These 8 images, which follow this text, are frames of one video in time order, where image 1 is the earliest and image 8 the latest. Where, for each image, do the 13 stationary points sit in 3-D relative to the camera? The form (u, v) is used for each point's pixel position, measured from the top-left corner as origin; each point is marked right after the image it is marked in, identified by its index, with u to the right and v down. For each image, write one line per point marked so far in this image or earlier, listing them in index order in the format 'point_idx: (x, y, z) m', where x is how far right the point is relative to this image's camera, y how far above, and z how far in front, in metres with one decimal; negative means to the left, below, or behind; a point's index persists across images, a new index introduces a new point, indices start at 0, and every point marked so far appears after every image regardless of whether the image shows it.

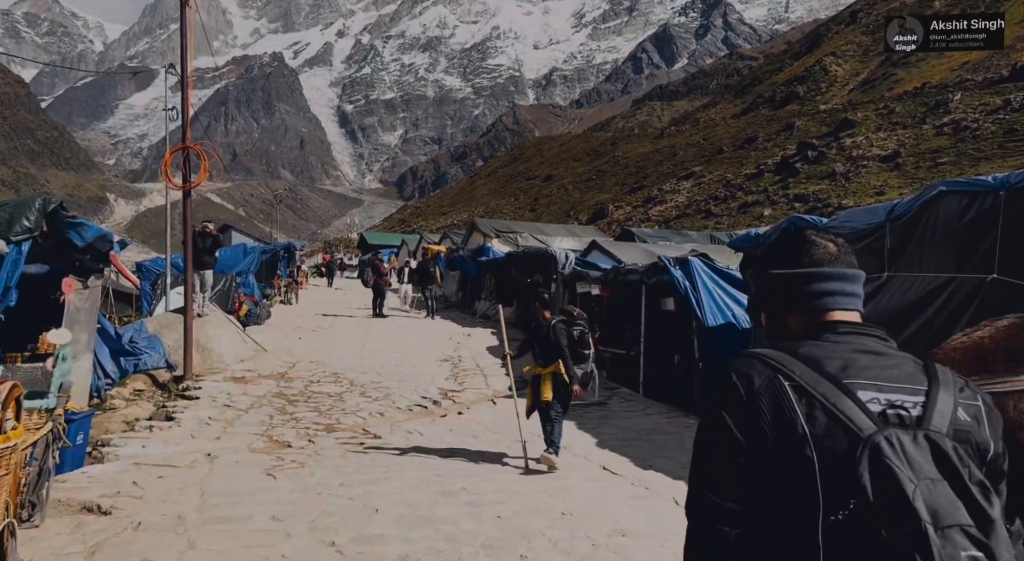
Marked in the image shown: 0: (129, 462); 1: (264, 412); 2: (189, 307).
0: (-3.3, -1.6, +7.6) m
1: (-3.1, -1.7, +11.0) m
2: (-4.9, -0.4, +13.3) m
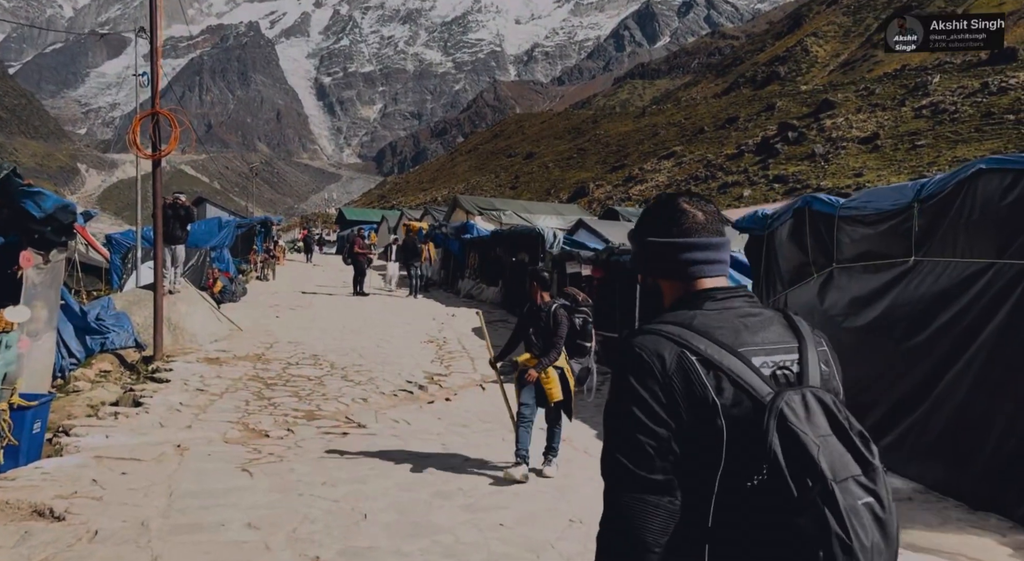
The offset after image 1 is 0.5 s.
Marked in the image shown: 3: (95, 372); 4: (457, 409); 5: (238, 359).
0: (-3.4, -1.4, +6.9) m
1: (-3.2, -1.4, +10.4) m
2: (-5.1, 0.0, +12.6) m
3: (-5.8, -1.3, +12.2) m
4: (-0.6, -1.5, +10.0) m
5: (-4.1, -1.2, +13.0) m
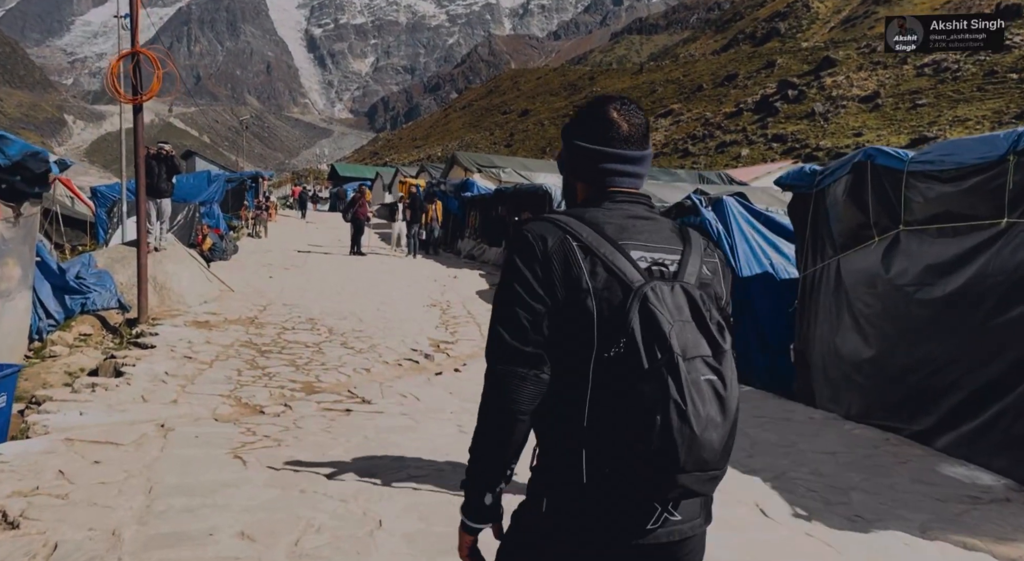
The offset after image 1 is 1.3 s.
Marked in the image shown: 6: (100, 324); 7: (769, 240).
0: (-3.2, -1.1, +6.1) m
1: (-3.0, -0.9, +9.5) m
2: (-4.9, +0.5, +11.7) m
3: (-5.7, -0.7, +11.3) m
4: (-0.5, -1.0, +9.2) m
5: (-3.9, -0.6, +12.2) m
6: (-5.6, -0.6, +11.9) m
7: (+2.8, +0.5, +9.7) m
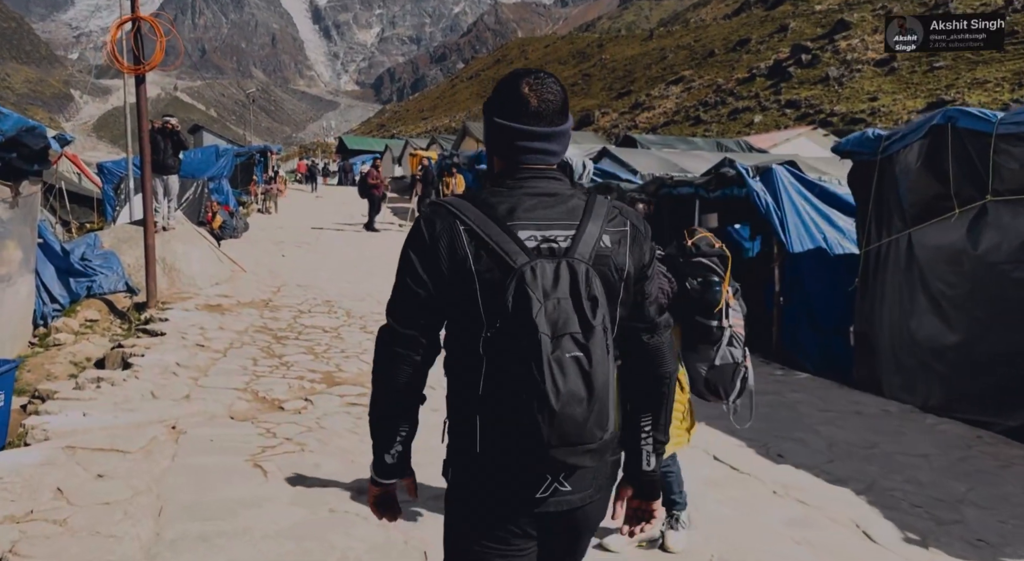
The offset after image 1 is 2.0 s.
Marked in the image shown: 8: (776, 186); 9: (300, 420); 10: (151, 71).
0: (-2.9, -1.0, +5.5) m
1: (-2.7, -0.7, +8.9) m
2: (-4.6, +0.8, +11.0) m
3: (-5.3, -0.5, +10.7) m
4: (-0.1, -0.8, +8.6) m
5: (-3.6, -0.3, +11.6) m
6: (-5.3, -0.4, +11.4) m
7: (+3.1, +0.7, +9.0) m
8: (+2.7, +1.0, +9.0) m
9: (-1.6, -1.0, +6.4) m
10: (-4.6, +2.7, +11.3) m
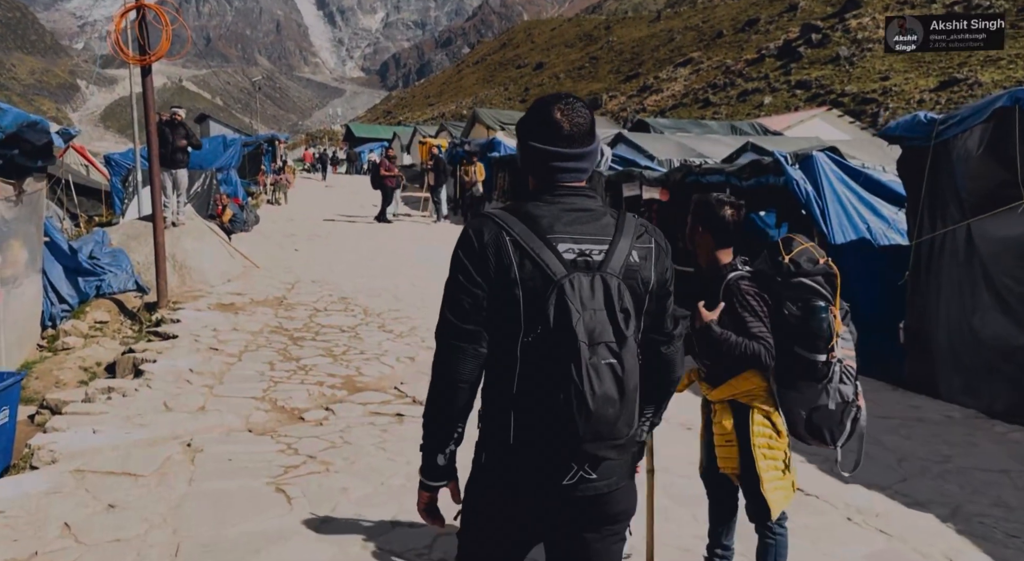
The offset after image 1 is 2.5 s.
0: (-2.6, -1.1, +5.1) m
1: (-2.4, -0.7, +8.6) m
2: (-4.3, +0.8, +10.6) m
3: (-5.0, -0.5, +10.4) m
4: (+0.1, -0.8, +8.2) m
5: (-3.3, -0.3, +11.2) m
6: (-5.0, -0.3, +11.0) m
7: (+3.4, +0.8, +8.5) m
8: (+3.0, +1.0, +8.5) m
9: (-1.3, -1.1, +6.0) m
10: (-4.4, +2.7, +10.8) m
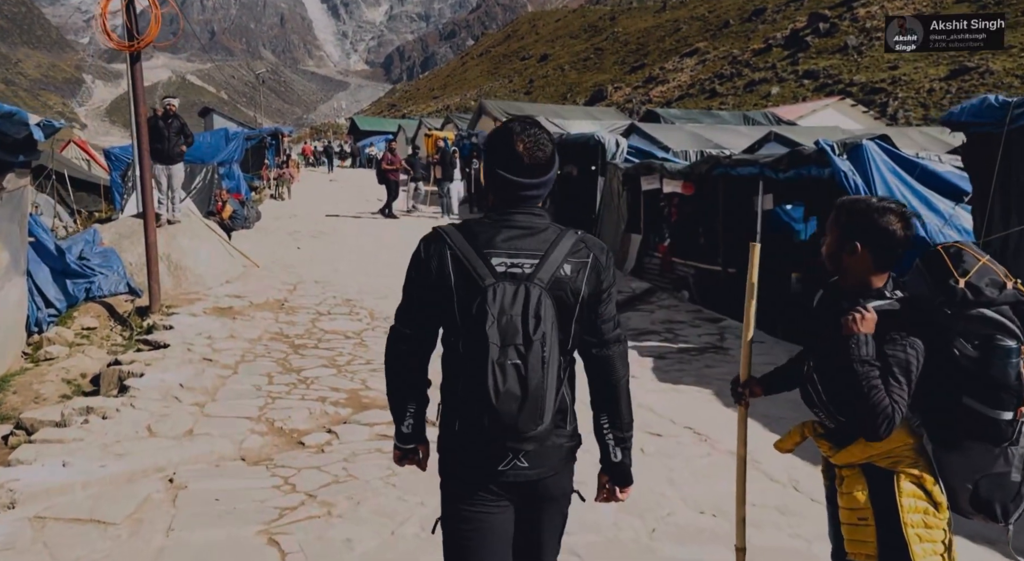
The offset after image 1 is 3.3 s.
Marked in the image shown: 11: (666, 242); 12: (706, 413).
0: (-2.5, -1.1, +4.4) m
1: (-2.2, -0.8, +7.8) m
2: (-4.1, +0.7, +9.9) m
3: (-4.8, -0.6, +9.7) m
4: (+0.3, -0.9, +7.4) m
5: (-3.1, -0.3, +10.5) m
6: (-4.8, -0.4, +10.3) m
7: (+3.6, +0.8, +7.7) m
8: (+3.1, +1.0, +7.8) m
9: (-1.1, -1.1, +5.3) m
10: (-4.2, +2.7, +10.1) m
11: (+2.3, +0.6, +13.4) m
12: (+1.4, -1.0, +6.3) m
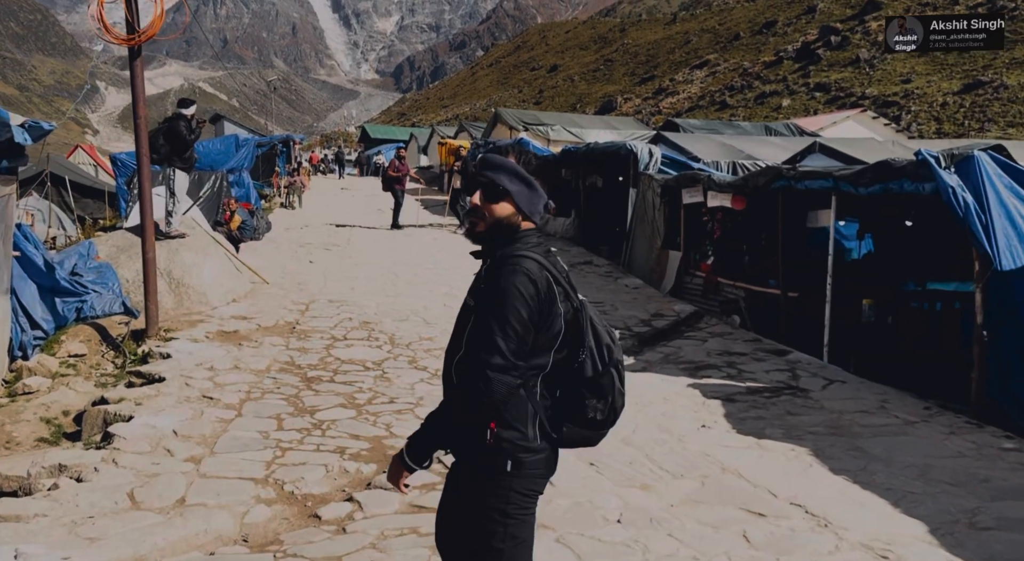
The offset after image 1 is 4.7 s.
0: (-2.1, -1.3, +3.3) m
1: (-1.9, -1.0, +6.8) m
2: (-3.7, +0.5, +8.9) m
3: (-4.4, -0.8, +8.6) m
4: (+0.7, -1.1, +6.3) m
5: (-2.7, -0.5, +9.4) m
6: (-4.4, -0.6, +9.2) m
7: (+4.0, +0.5, +6.6) m
8: (+3.5, +0.8, +6.6) m
9: (-0.8, -1.3, +4.2) m
10: (-3.8, +2.5, +9.1) m
11: (+2.8, +0.3, +12.3) m
12: (+1.8, -1.2, +5.1) m
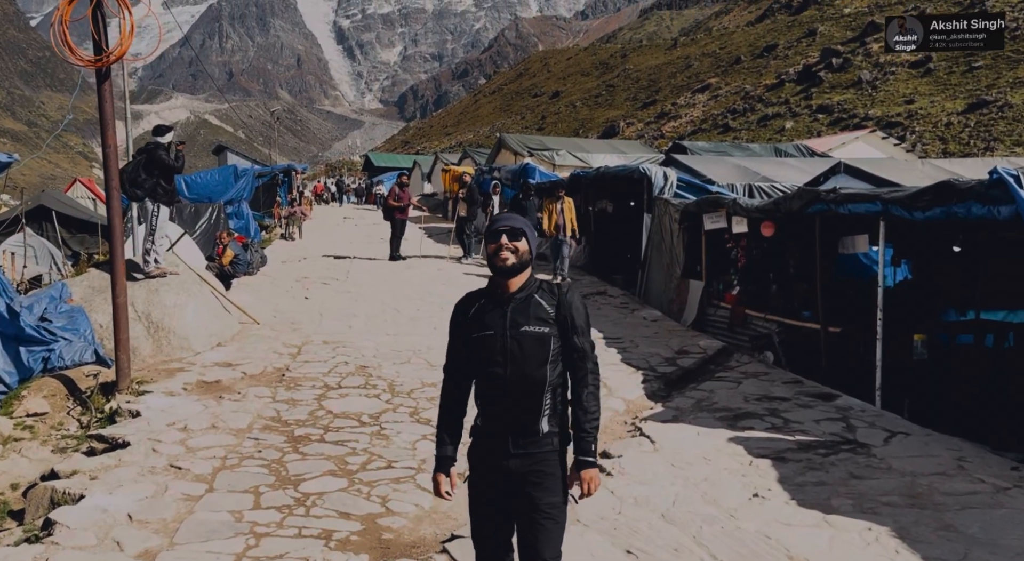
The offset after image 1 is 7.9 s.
0: (-2.0, -1.5, +2.4) m
1: (-1.7, -1.3, +5.8) m
2: (-3.6, +0.1, +8.0) m
3: (-4.3, -1.2, +7.7) m
4: (+0.8, -1.4, +5.3) m
5: (-2.5, -1.0, +8.5) m
6: (-4.2, -1.0, +8.3) m
7: (+4.1, +0.3, +5.7) m
8: (+3.6, +0.5, +5.7) m
9: (-0.7, -1.5, +3.2) m
10: (-3.7, +2.0, +8.2) m
11: (+2.9, -0.1, +11.4) m
12: (+1.9, -1.4, +4.2) m
